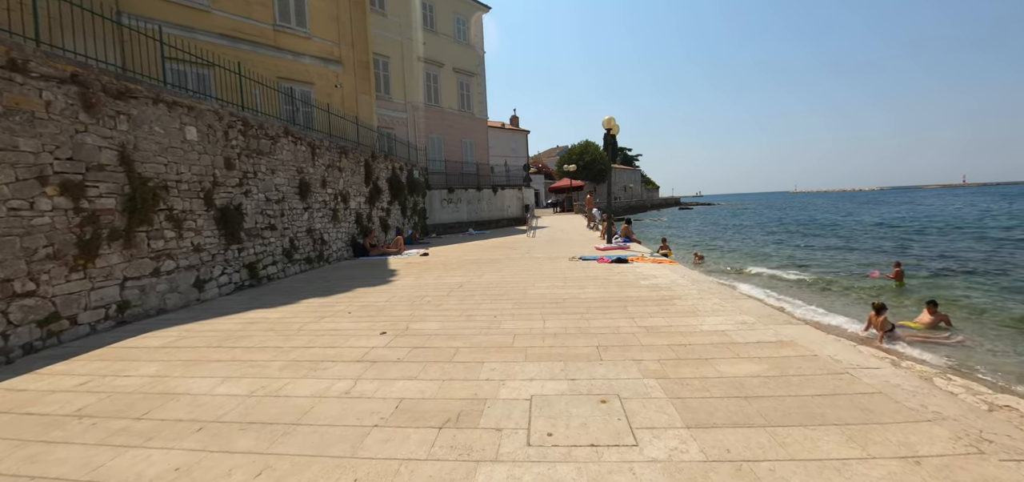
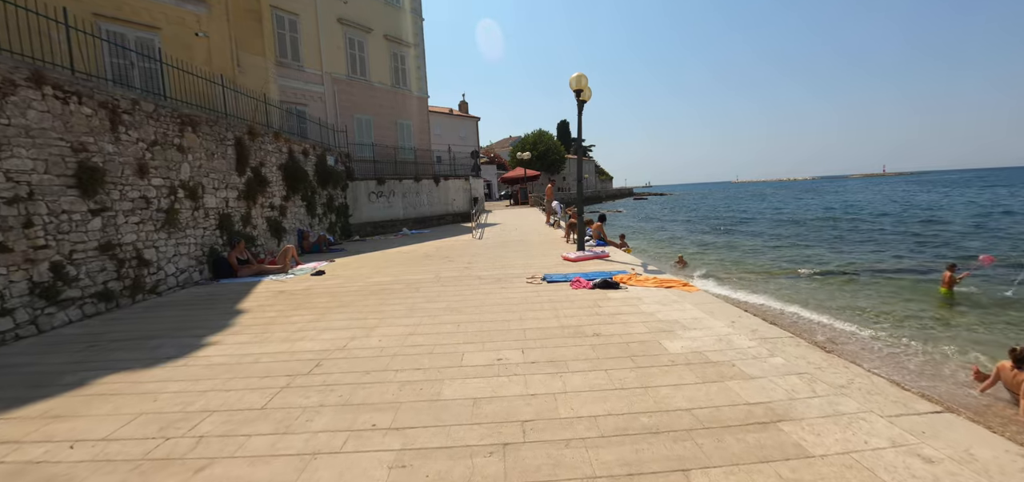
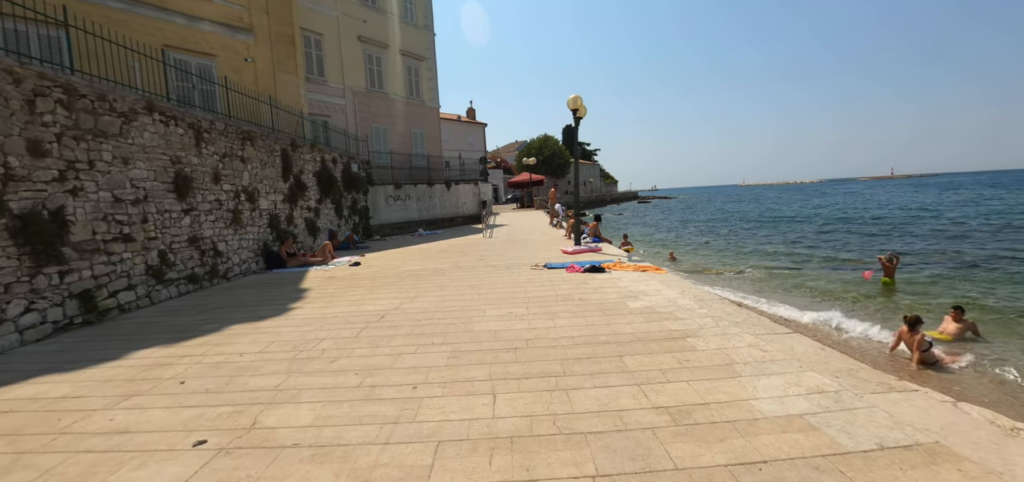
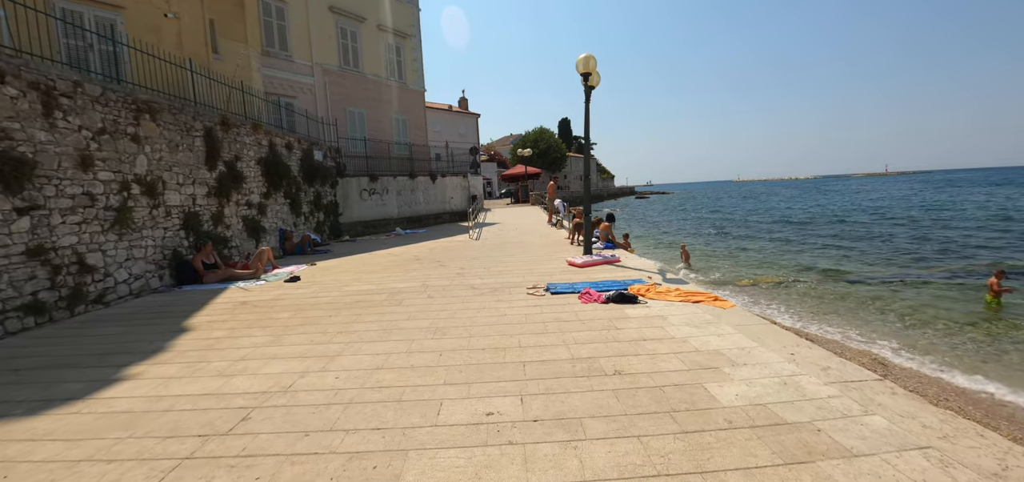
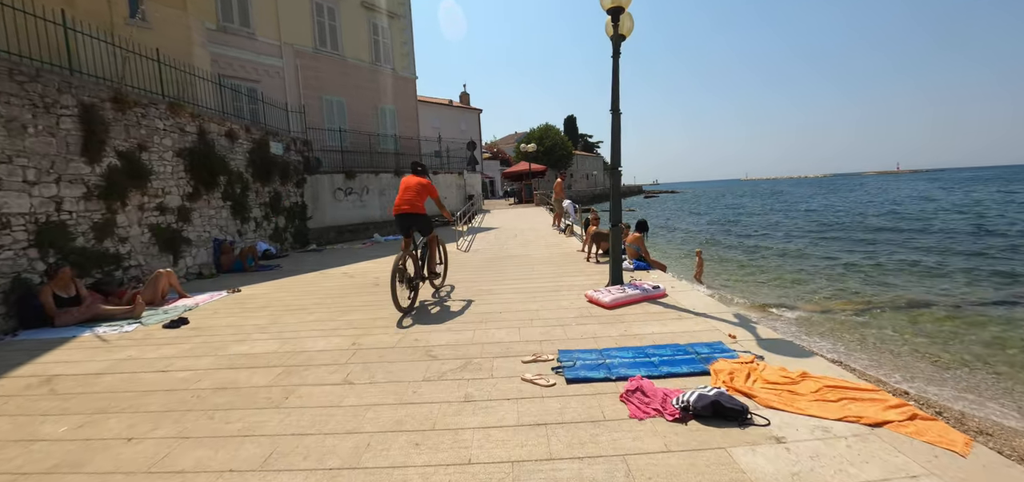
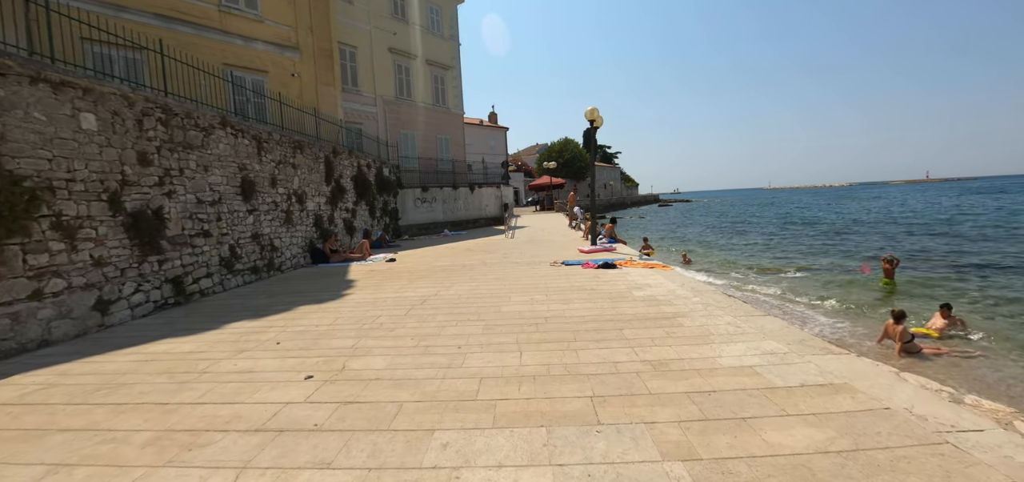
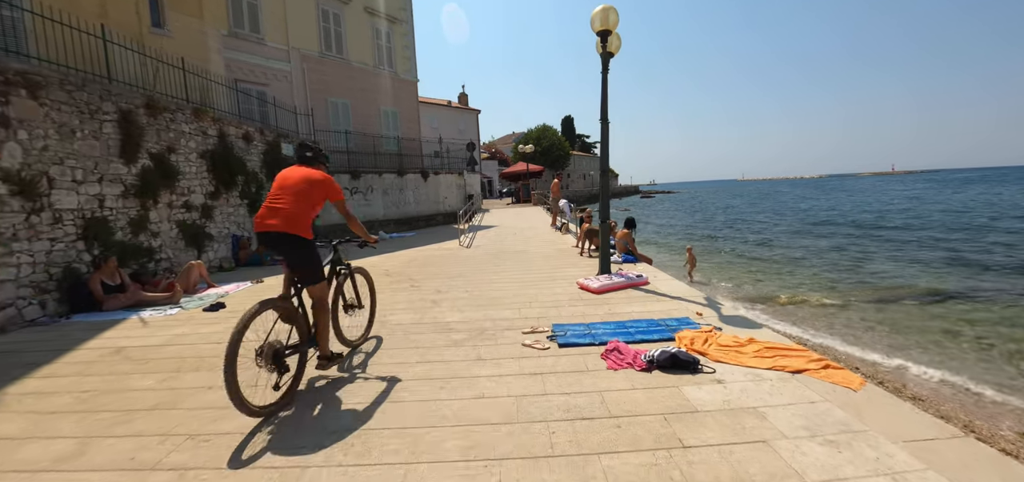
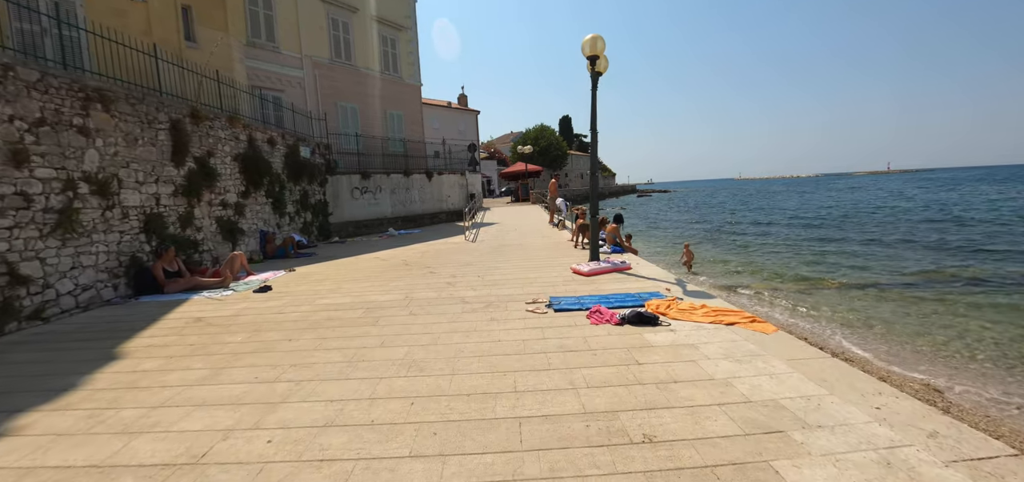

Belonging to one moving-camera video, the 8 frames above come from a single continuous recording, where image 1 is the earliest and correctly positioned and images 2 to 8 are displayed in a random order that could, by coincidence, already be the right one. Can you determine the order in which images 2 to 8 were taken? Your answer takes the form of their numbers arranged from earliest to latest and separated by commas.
6, 3, 2, 4, 8, 7, 5
